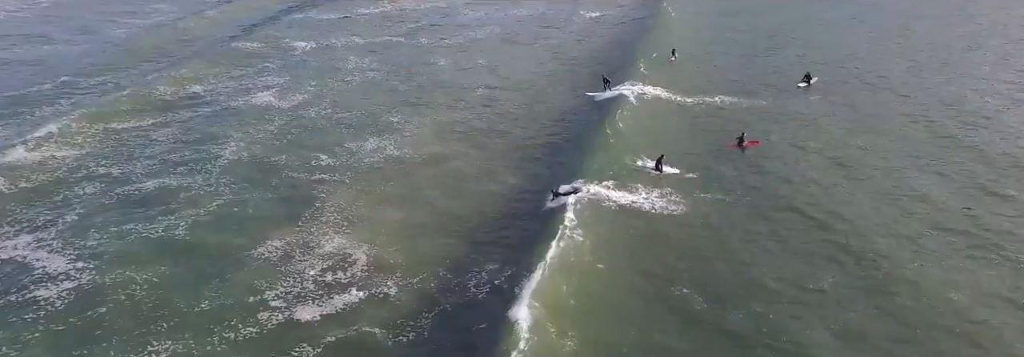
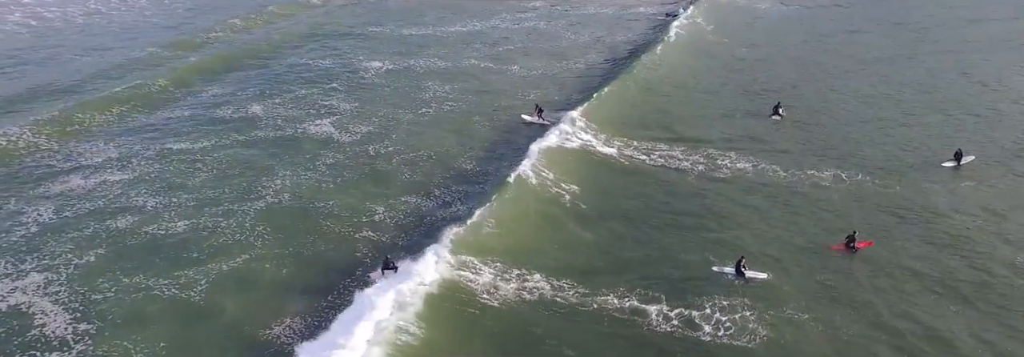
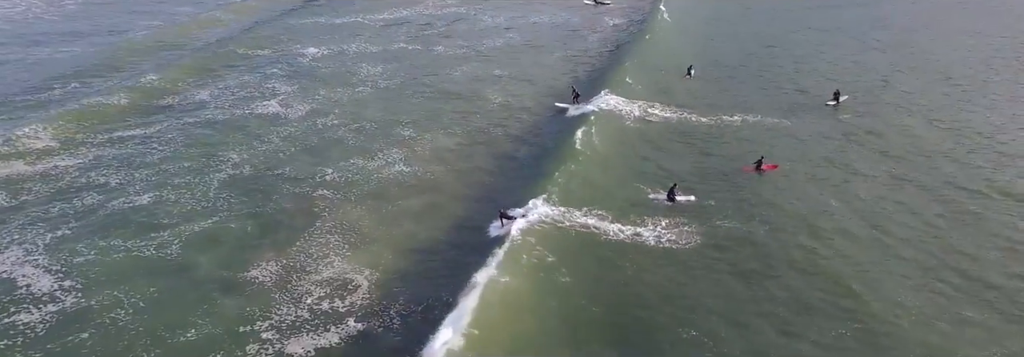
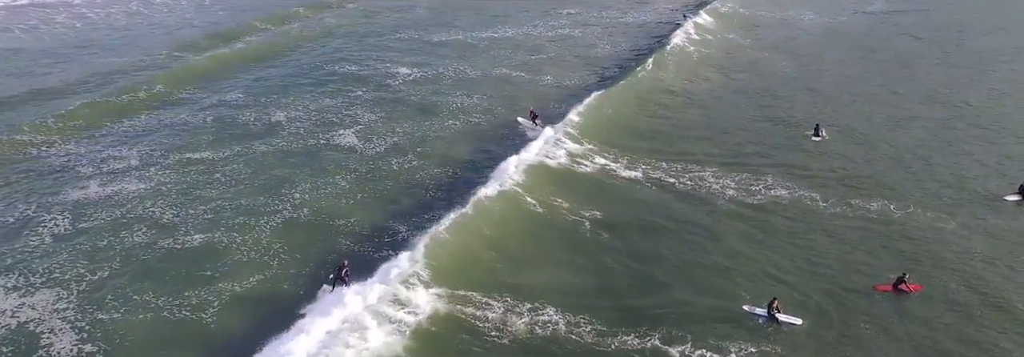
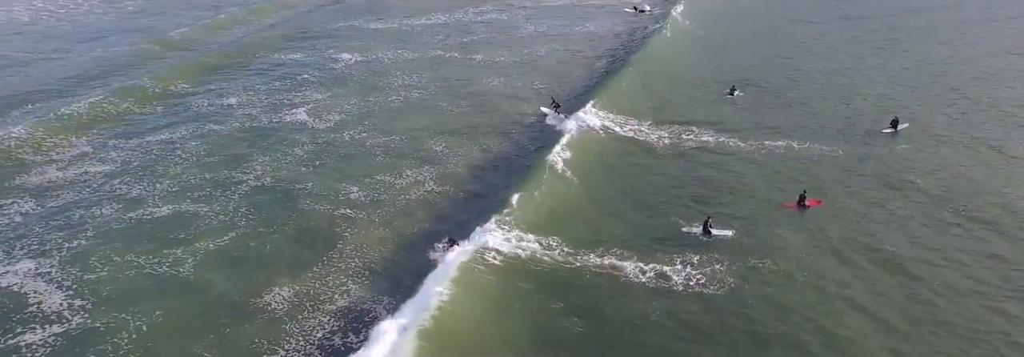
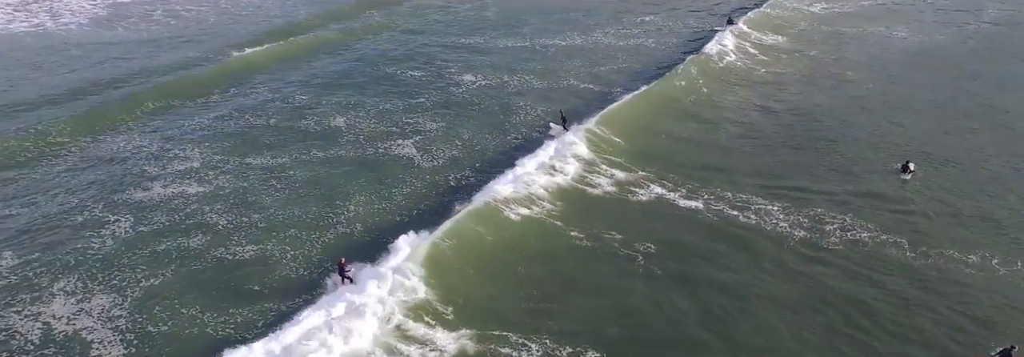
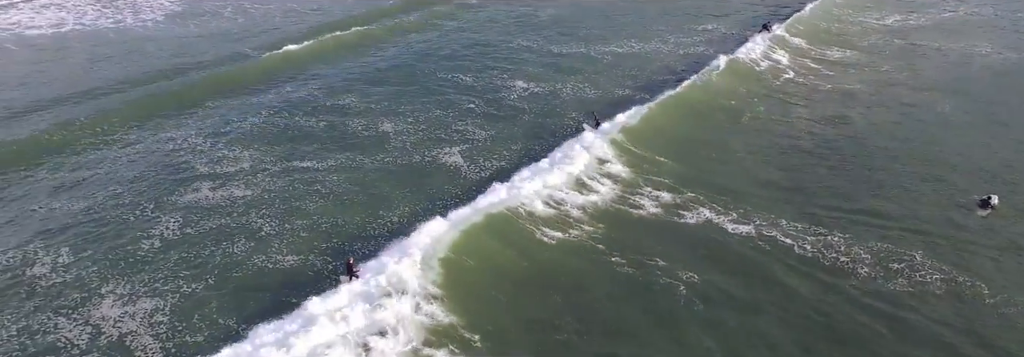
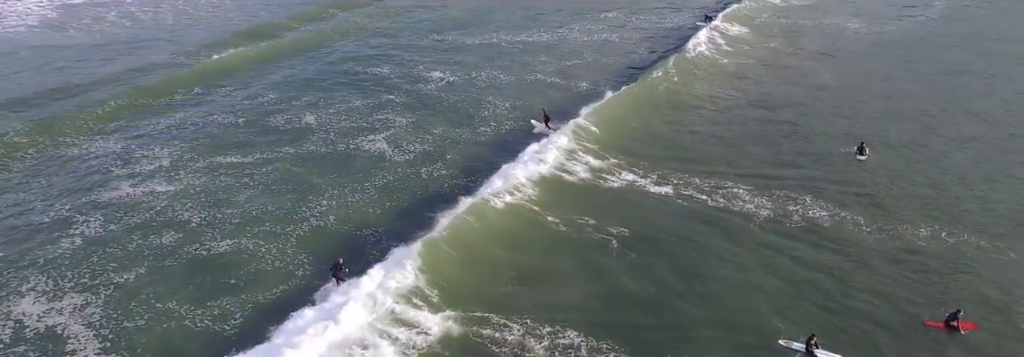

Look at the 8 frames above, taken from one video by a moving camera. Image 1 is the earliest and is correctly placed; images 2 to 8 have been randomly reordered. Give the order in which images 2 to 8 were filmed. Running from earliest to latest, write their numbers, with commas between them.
3, 5, 2, 4, 8, 6, 7
